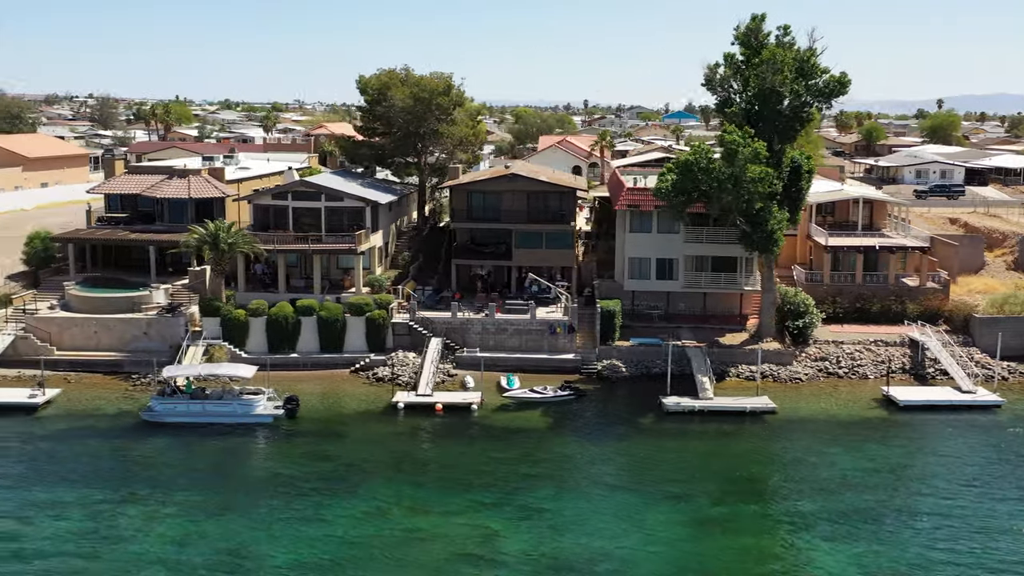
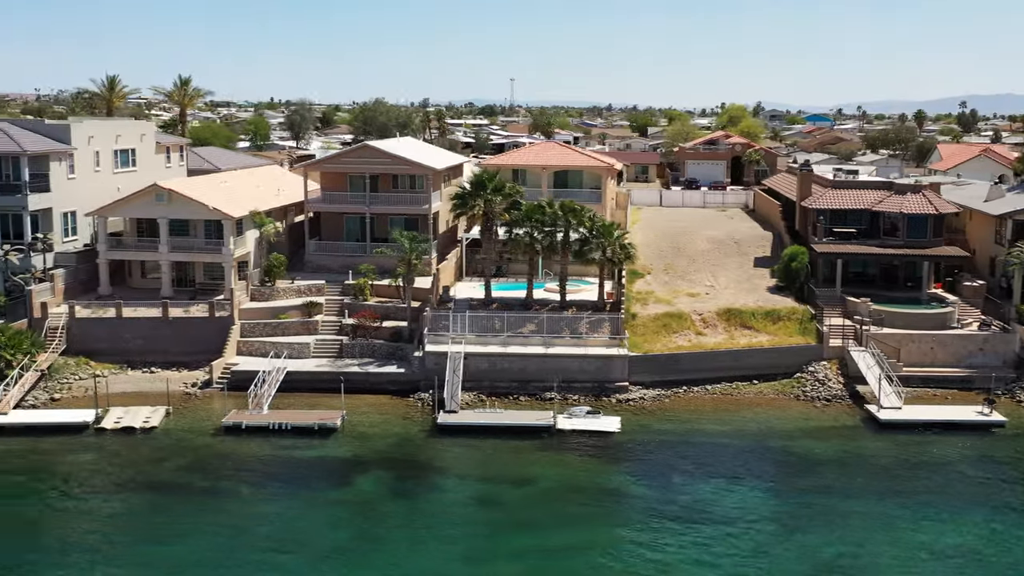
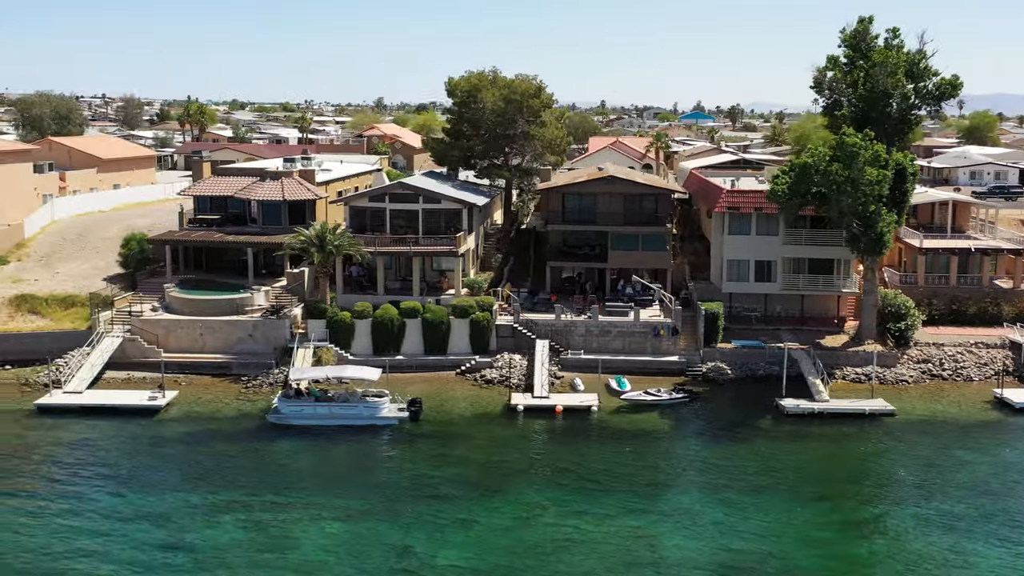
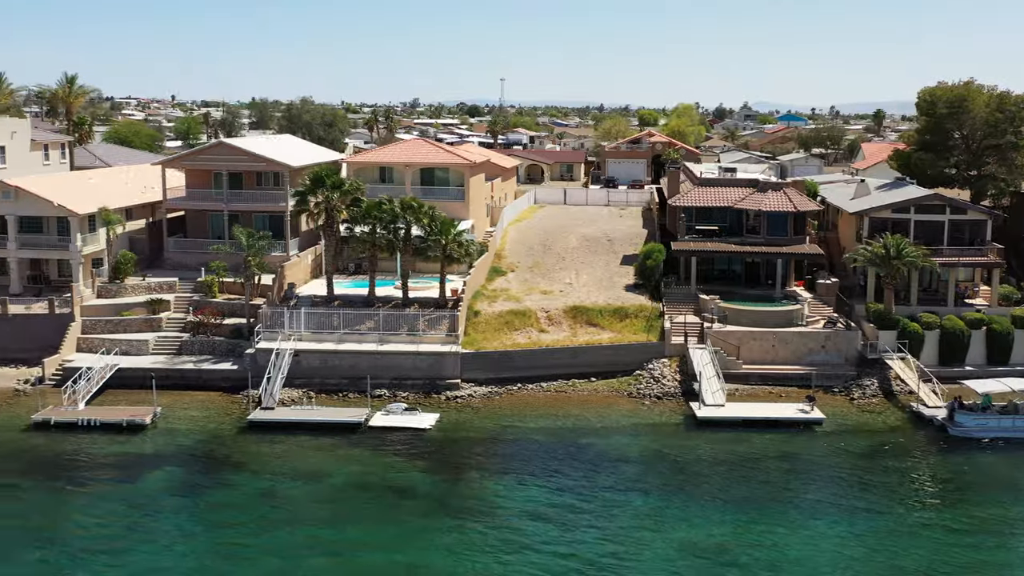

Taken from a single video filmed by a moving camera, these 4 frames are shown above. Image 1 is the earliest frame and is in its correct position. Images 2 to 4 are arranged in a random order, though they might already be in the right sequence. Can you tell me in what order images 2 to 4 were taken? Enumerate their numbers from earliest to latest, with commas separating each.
3, 4, 2
